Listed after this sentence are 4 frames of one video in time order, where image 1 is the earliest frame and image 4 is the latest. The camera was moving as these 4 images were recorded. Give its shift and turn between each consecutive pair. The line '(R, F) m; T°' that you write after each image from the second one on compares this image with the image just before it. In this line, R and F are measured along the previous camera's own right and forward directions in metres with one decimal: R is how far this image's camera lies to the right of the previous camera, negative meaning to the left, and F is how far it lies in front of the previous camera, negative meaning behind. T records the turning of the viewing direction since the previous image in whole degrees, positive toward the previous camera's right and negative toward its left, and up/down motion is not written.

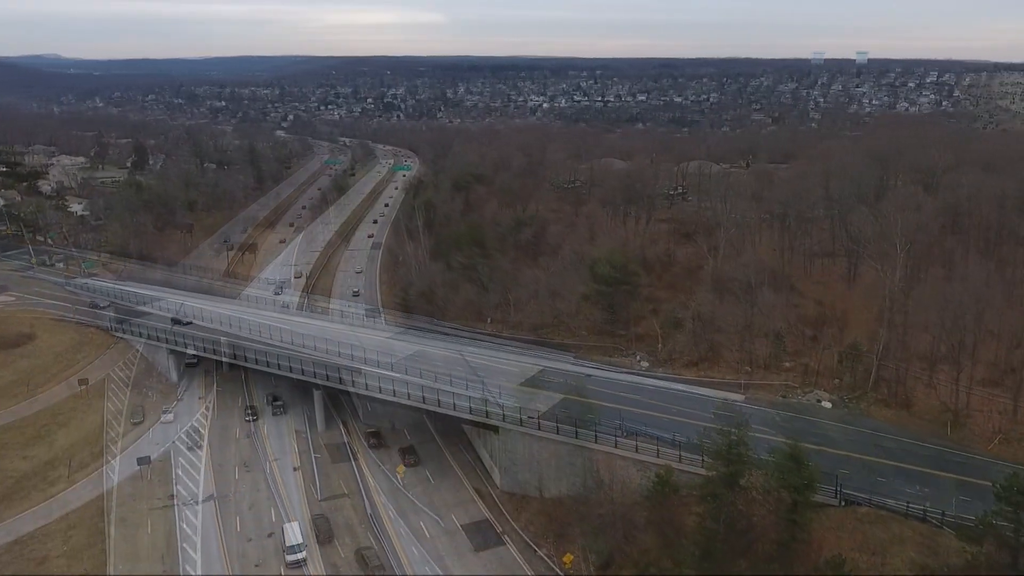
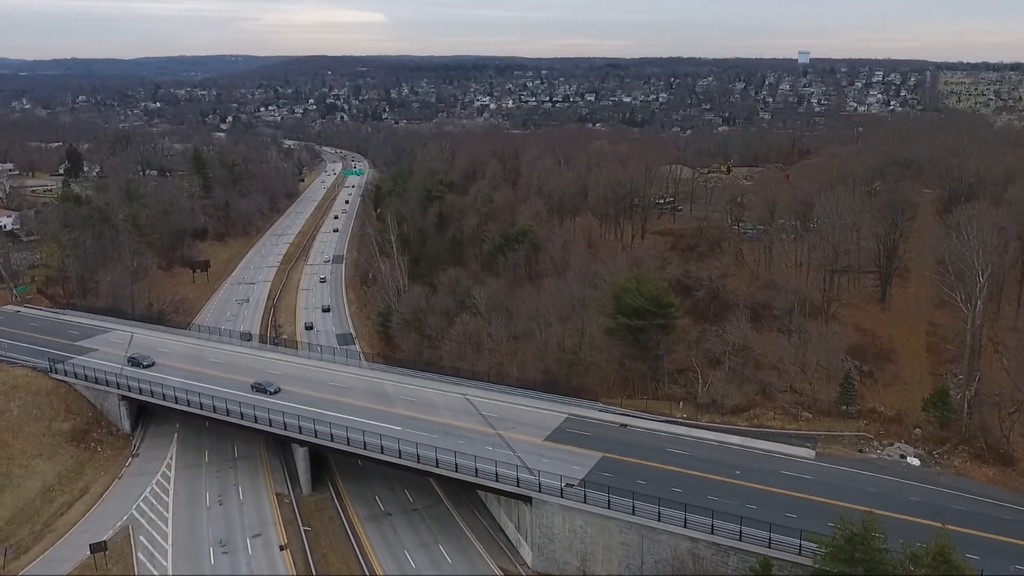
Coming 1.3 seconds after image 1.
(-1.8, +5.4) m; +3°
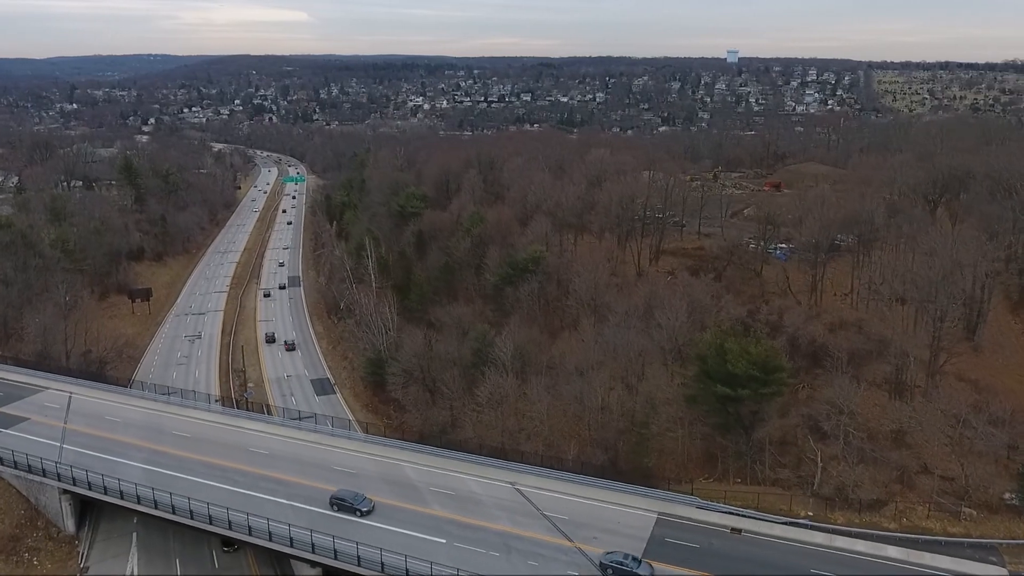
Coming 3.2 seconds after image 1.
(-2.7, +7.4) m; +3°
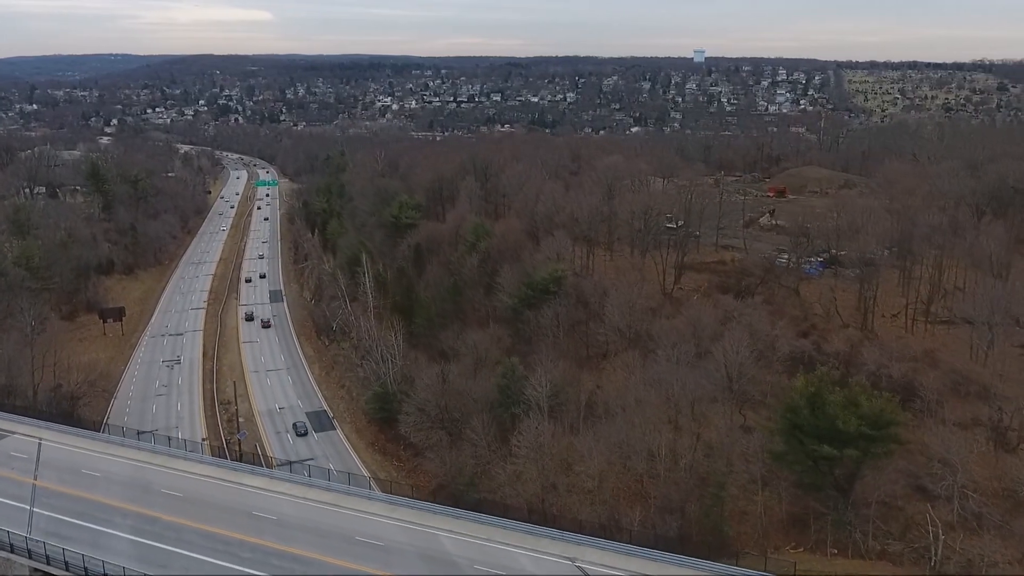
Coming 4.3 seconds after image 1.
(-1.6, +4.1) m; +2°
